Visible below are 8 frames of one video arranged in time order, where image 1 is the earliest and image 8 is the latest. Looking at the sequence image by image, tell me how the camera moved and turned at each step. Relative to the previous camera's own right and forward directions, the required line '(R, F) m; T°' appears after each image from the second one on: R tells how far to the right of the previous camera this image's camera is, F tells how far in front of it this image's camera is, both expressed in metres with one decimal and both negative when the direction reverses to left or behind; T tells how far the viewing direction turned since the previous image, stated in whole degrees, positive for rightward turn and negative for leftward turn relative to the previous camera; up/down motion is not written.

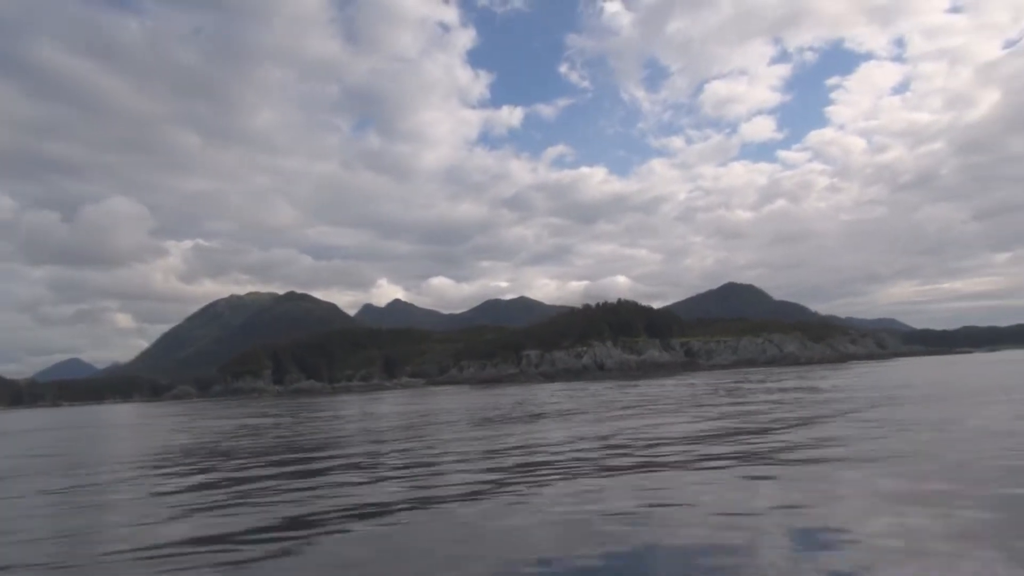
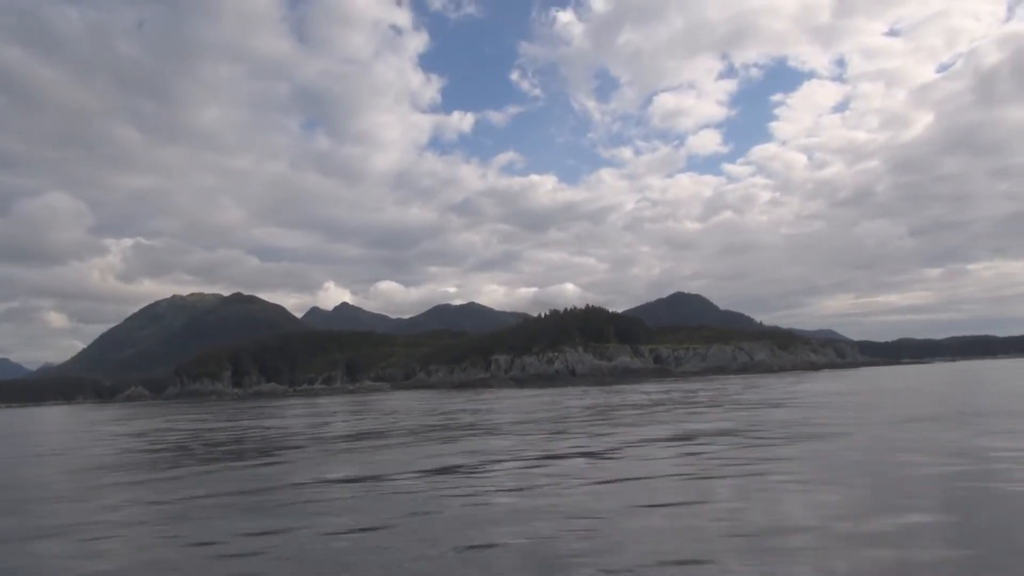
(-3.2, +1.0) m; +4°
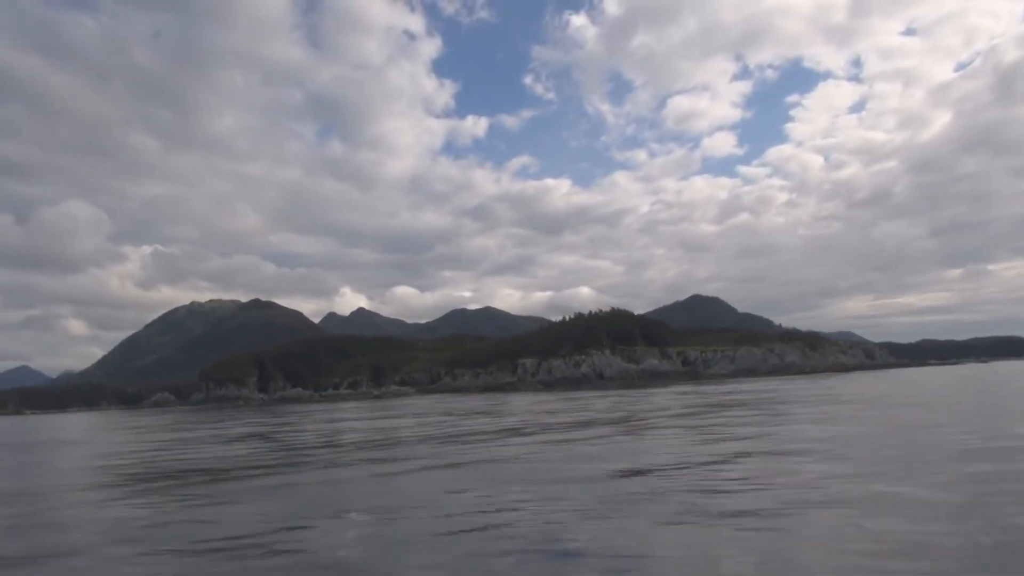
(-1.5, +0.7) m; -1°
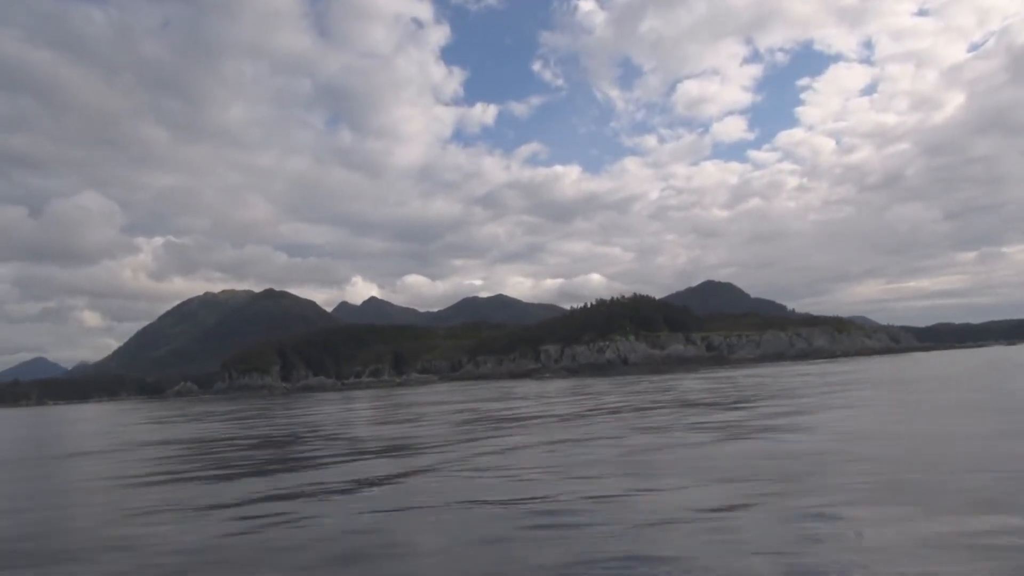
(-1.7, +0.5) m; -1°
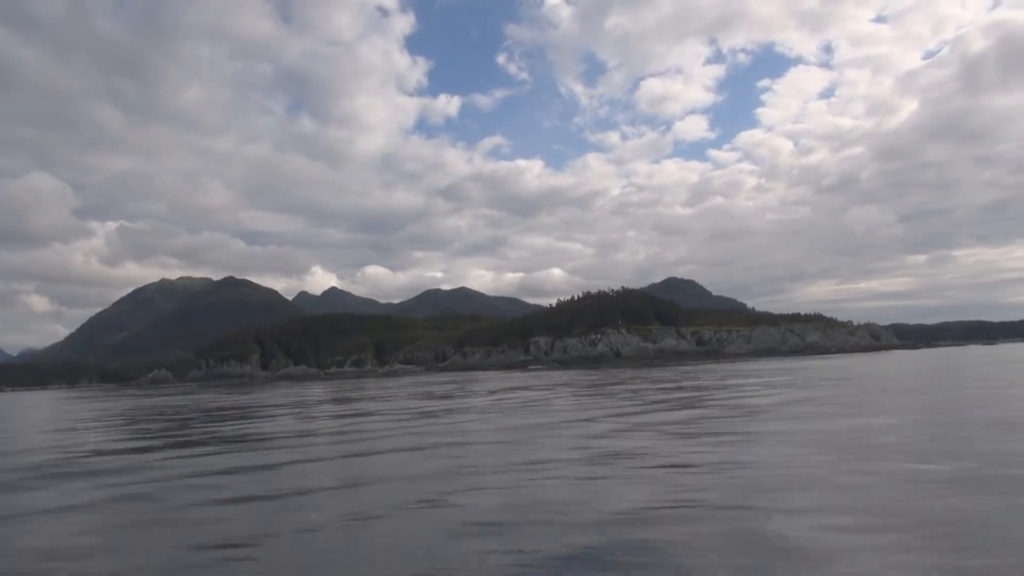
(-4.1, +1.7) m; +3°
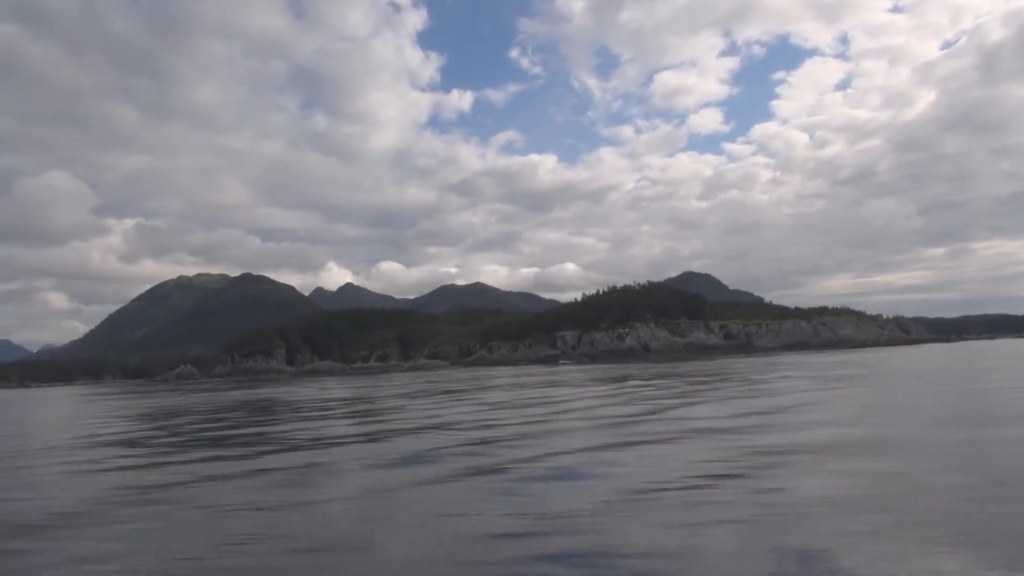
(-1.7, +0.6) m; -1°
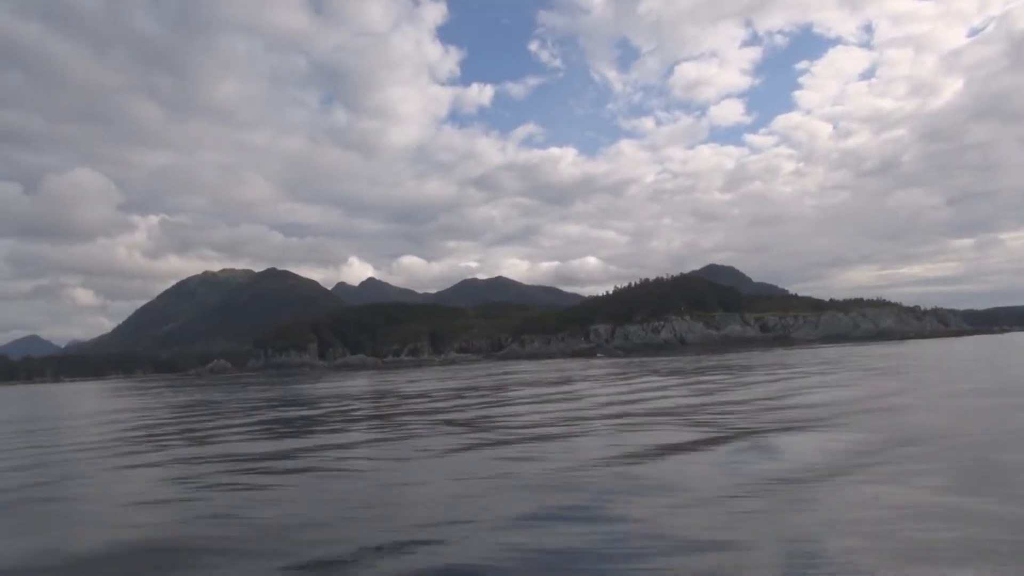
(-1.6, +0.7) m; -1°
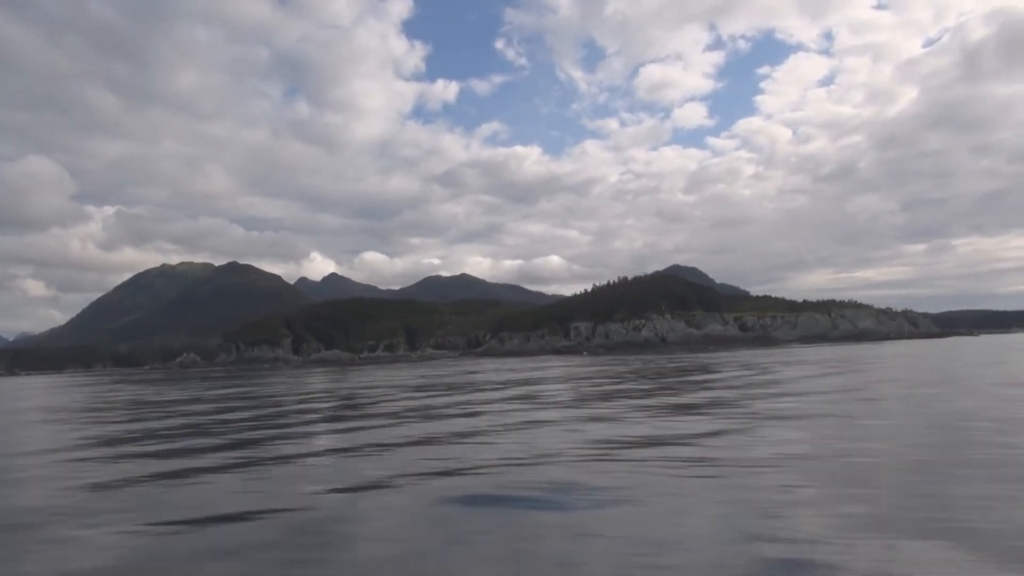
(-2.3, +1.1) m; +3°
